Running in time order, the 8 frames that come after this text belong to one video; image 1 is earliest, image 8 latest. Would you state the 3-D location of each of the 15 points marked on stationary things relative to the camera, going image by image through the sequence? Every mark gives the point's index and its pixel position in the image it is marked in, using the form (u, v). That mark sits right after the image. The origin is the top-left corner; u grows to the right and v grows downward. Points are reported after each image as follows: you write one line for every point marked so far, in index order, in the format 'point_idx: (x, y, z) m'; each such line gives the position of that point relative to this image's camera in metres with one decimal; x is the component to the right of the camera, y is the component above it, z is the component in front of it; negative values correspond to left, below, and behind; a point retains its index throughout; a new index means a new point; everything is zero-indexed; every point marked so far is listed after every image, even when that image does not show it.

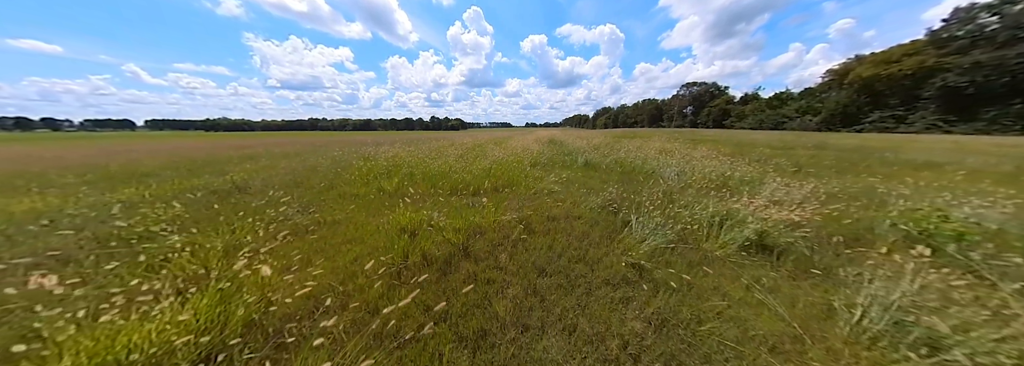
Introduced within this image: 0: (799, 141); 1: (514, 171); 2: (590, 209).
0: (+16.1, +2.4, +12.5) m
1: (0.0, +0.3, +5.1) m
2: (+1.1, -0.4, +3.1) m
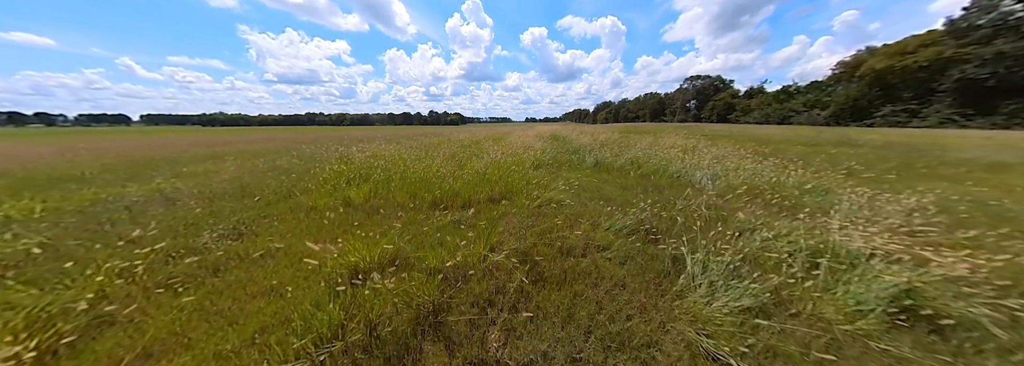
0: (+16.0, +2.4, +11.5) m
1: (0.0, +0.2, +4.2) m
2: (+1.1, -0.5, +2.3) m
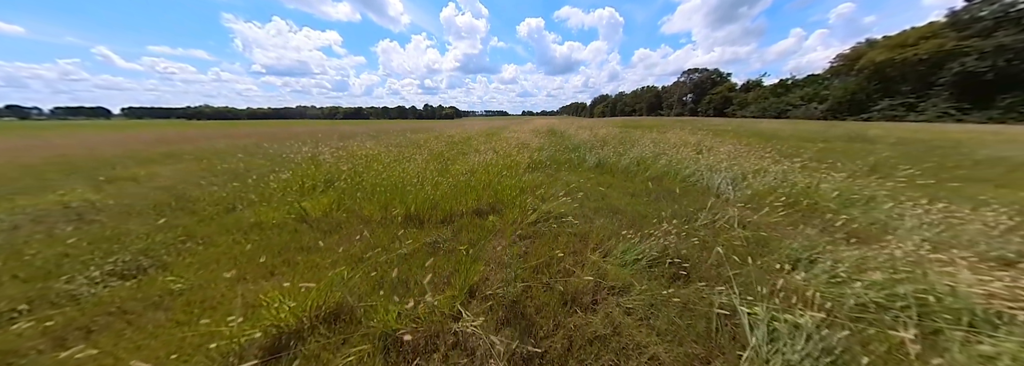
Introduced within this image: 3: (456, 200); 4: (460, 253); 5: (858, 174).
0: (+15.8, +2.6, +11.1) m
1: (-0.2, +0.1, +3.6) m
2: (+1.0, -0.7, +1.7) m
3: (-0.8, -0.2, +3.0) m
4: (-0.5, -0.7, +2.1) m
5: (+5.8, +0.1, +3.6) m
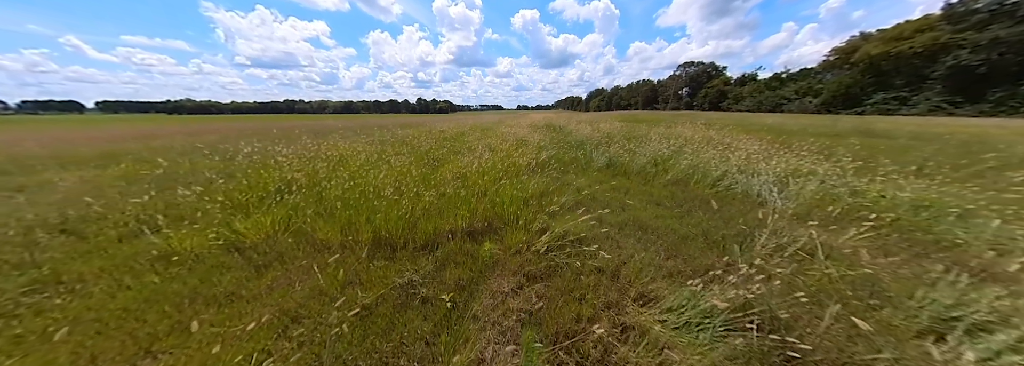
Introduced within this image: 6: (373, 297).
0: (+15.6, +2.8, +10.7) m
1: (-0.2, 0.0, +3.0) m
2: (+1.1, -0.8, +1.1) m
3: (-0.8, -0.4, +2.4) m
4: (-0.5, -0.8, +1.4) m
5: (+5.8, +0.1, +3.1) m
6: (-1.0, -0.8, +1.5) m
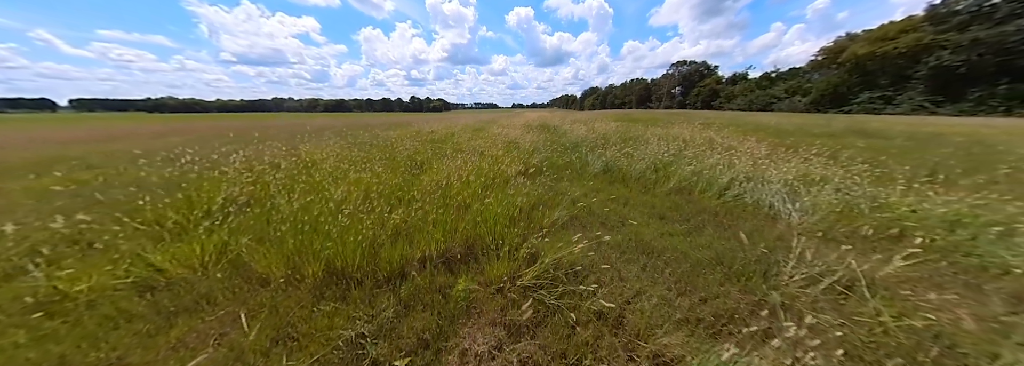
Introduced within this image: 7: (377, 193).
0: (+15.3, +2.8, +10.7) m
1: (-0.3, -0.2, +2.6) m
2: (+0.9, -1.0, +0.8) m
3: (-0.9, -0.5, +2.0) m
4: (-0.6, -1.0, +1.1) m
5: (+5.6, 0.0, +2.8) m
6: (-1.1, -0.9, +1.2) m
7: (-1.6, -0.1, +2.6) m
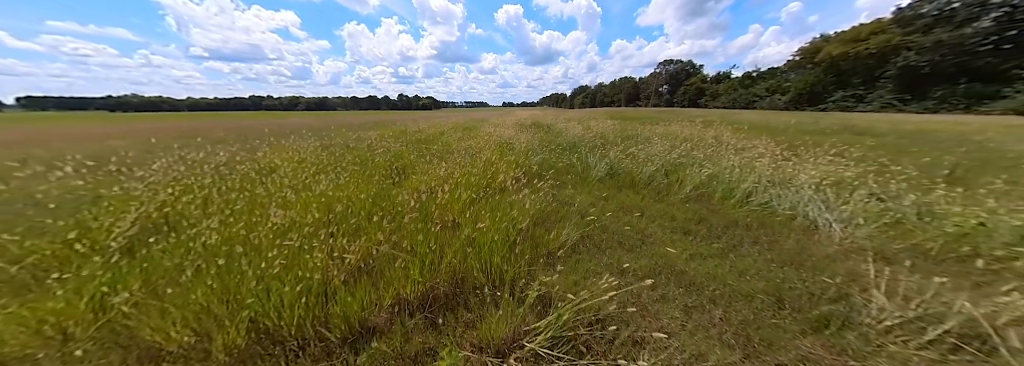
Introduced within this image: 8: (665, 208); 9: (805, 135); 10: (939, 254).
0: (+14.9, +2.9, +10.7) m
1: (-0.4, -0.3, +2.1) m
2: (+1.0, -1.1, +0.3) m
3: (-0.9, -0.7, +1.5) m
4: (-0.5, -1.1, +0.6) m
5: (+5.6, -0.1, +2.6) m
6: (-1.1, -1.1, +0.7) m
7: (-1.6, -0.3, +2.1) m
8: (+1.9, -0.3, +2.7) m
9: (+10.0, +1.7, +7.4) m
10: (+3.4, -0.5, +1.7) m
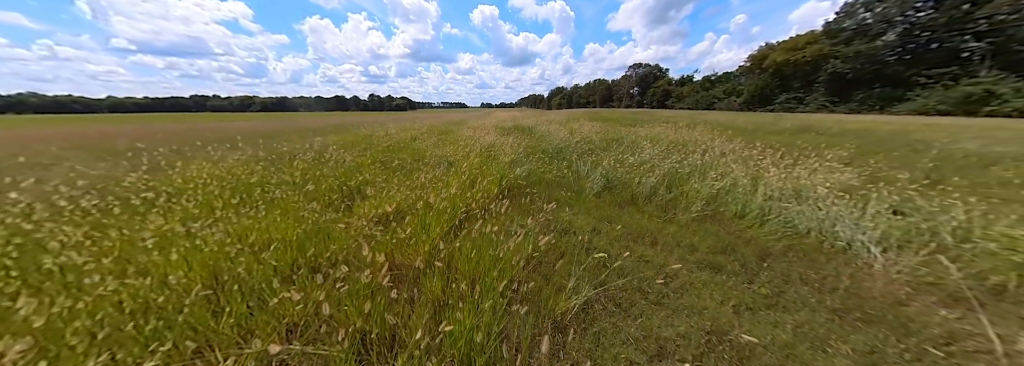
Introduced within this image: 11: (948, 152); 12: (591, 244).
0: (+13.9, +3.1, +11.4) m
1: (-0.4, -0.6, +1.5) m
2: (+1.1, -1.3, -0.2) m
3: (-0.9, -0.9, +0.8) m
4: (-0.5, -1.4, 0.0) m
5: (+5.4, -0.2, +2.5) m
6: (-1.0, -1.4, 0.0) m
7: (-1.7, -0.6, +1.3) m
8: (+1.8, -0.5, +2.3) m
9: (+9.3, +1.7, +7.7) m
10: (+3.3, -0.7, +1.4) m
11: (+10.4, +0.8, +5.2) m
12: (+0.7, -0.6, +2.1) m
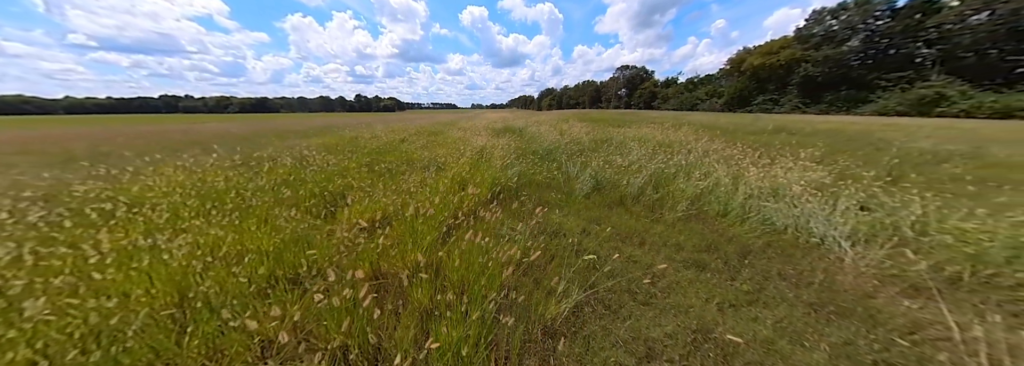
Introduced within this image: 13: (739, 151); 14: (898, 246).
0: (+13.3, +3.2, +12.0) m
1: (-0.5, -0.6, +1.5) m
2: (+1.1, -1.3, -0.1) m
3: (-1.0, -1.0, +0.8) m
4: (-0.5, -1.4, -0.1) m
5: (+5.3, -0.1, +2.7) m
6: (-1.0, -1.4, -0.1) m
7: (-1.8, -0.6, +1.2) m
8: (+1.7, -0.5, +2.4) m
9: (+9.0, +1.8, +8.0) m
10: (+3.2, -0.7, +1.5) m
11: (+10.1, +0.9, +5.6) m
12: (+0.6, -0.6, +2.1) m
13: (+4.7, +0.7, +4.5) m
14: (+3.4, -0.5, +1.9) m
